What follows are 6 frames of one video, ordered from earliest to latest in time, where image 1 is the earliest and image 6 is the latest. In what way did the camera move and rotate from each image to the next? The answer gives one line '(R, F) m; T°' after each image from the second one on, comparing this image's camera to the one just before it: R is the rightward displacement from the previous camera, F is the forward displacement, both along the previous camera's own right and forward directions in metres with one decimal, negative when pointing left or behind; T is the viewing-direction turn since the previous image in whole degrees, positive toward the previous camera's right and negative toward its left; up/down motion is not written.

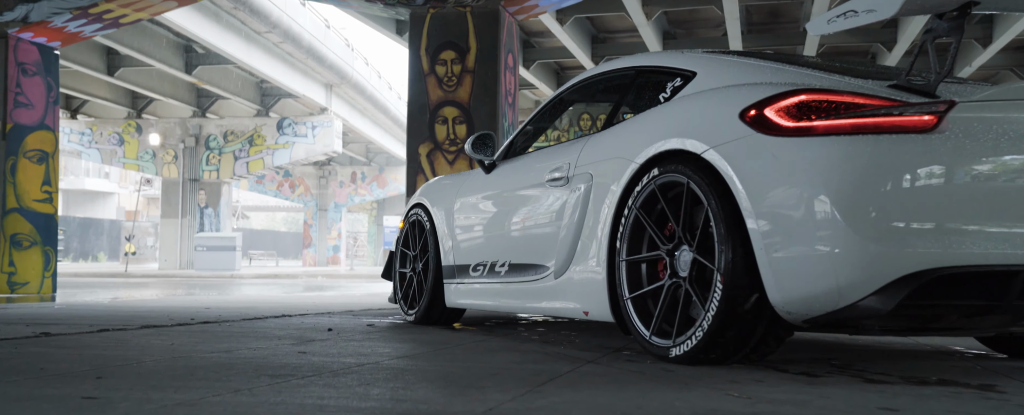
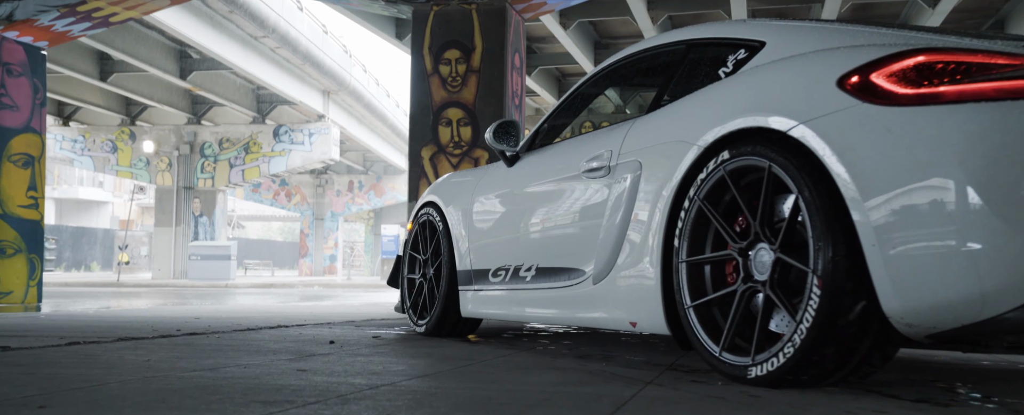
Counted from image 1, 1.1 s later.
(-0.2, +0.4) m; 0°
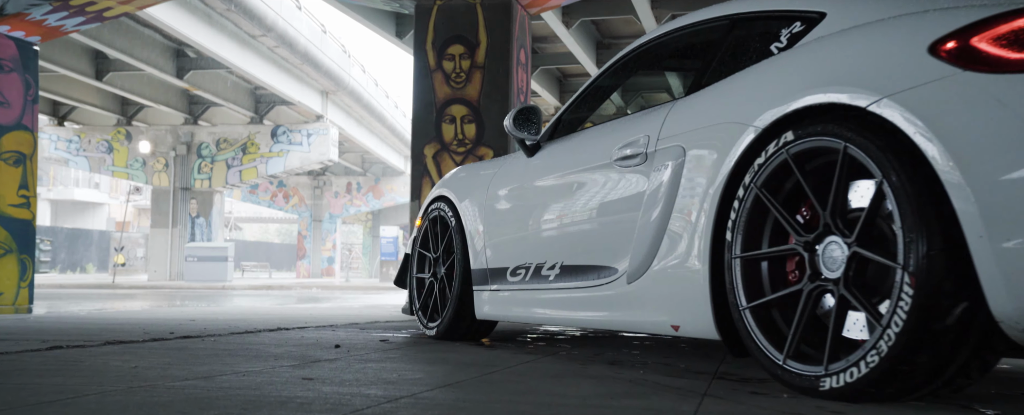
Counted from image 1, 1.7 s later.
(-0.1, +0.3) m; 0°
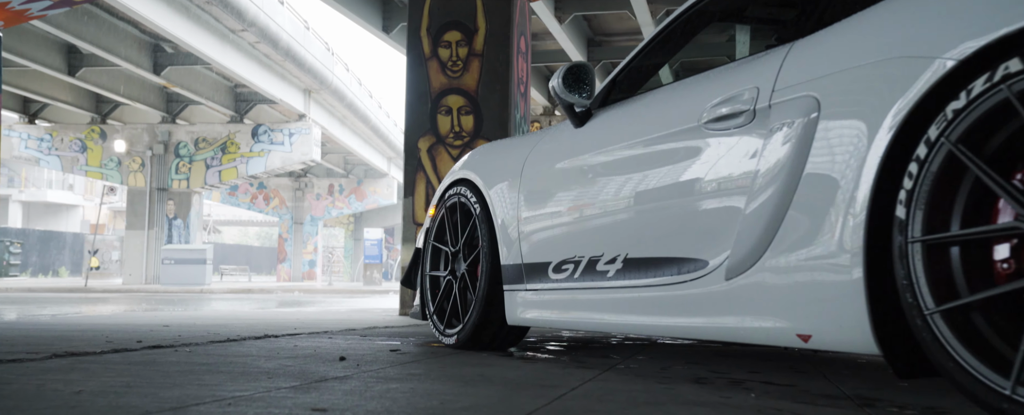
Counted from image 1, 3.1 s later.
(-0.2, +0.6) m; +2°
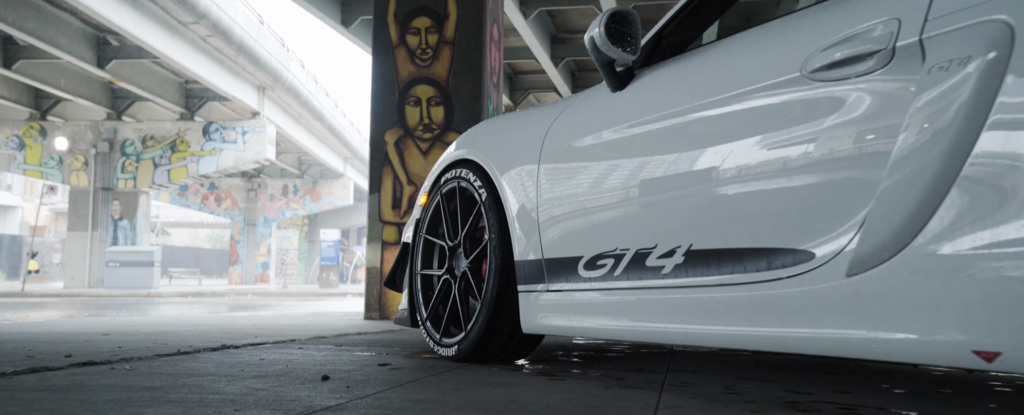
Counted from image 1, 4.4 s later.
(-0.2, +0.5) m; +4°
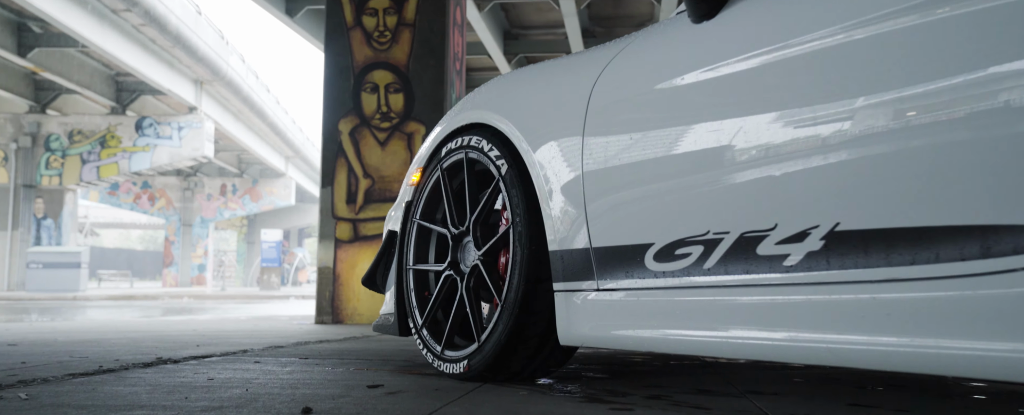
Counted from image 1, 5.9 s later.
(-0.3, +0.6) m; +5°
